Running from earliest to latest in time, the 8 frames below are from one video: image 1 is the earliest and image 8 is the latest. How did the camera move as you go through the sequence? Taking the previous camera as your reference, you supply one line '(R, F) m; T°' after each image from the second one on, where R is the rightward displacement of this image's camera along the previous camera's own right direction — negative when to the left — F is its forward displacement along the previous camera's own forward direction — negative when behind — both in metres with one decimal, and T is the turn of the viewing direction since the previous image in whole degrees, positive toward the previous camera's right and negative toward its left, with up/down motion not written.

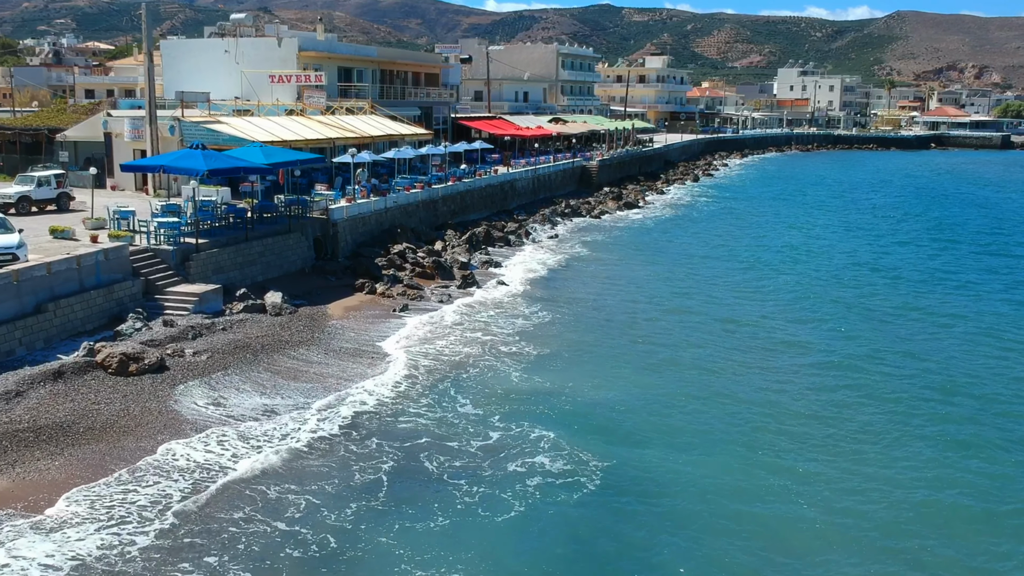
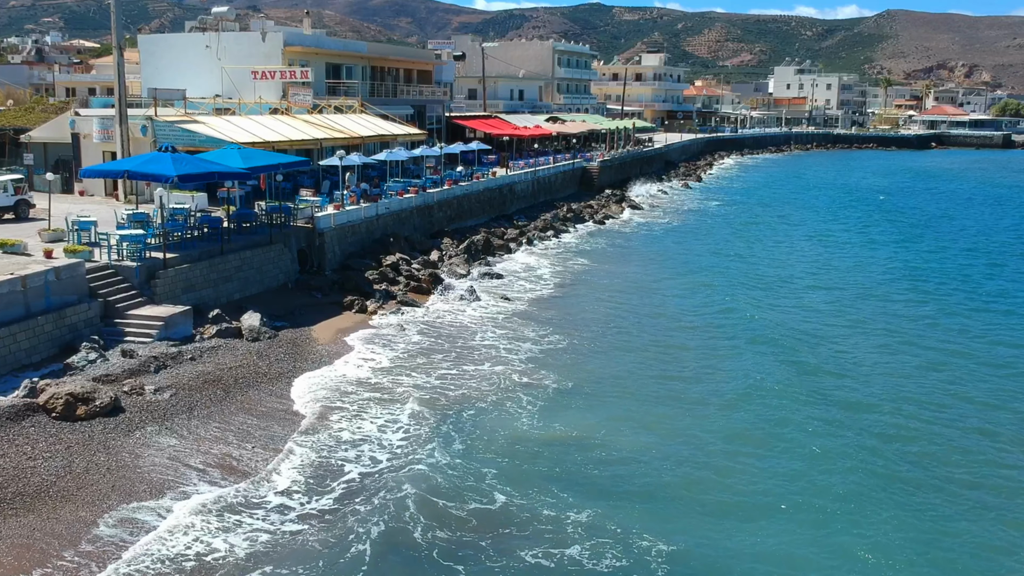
(-0.4, +2.7) m; +1°
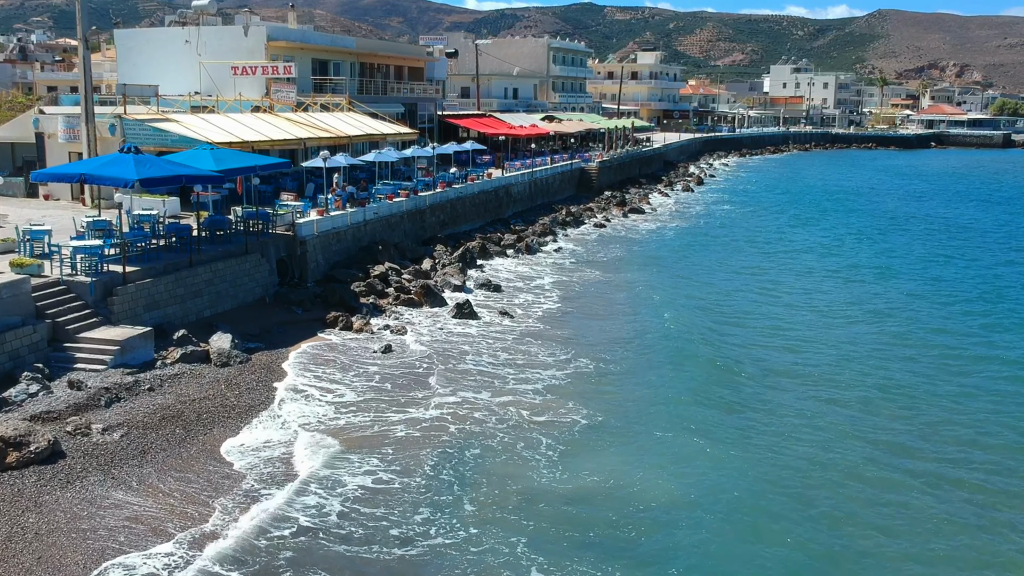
(-0.2, +2.3) m; 0°
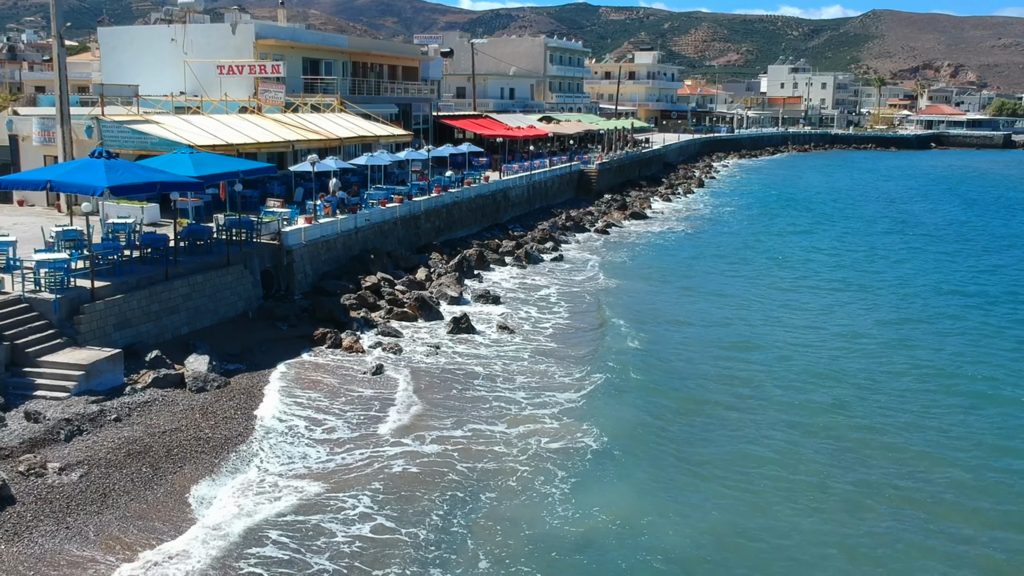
(-0.1, +1.5) m; 0°
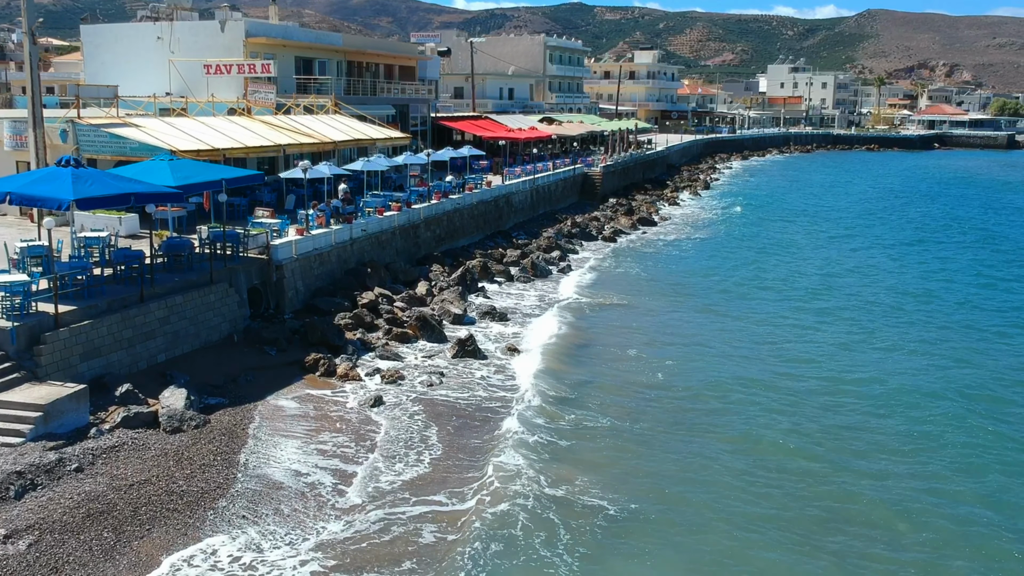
(-0.3, +1.9) m; 0°
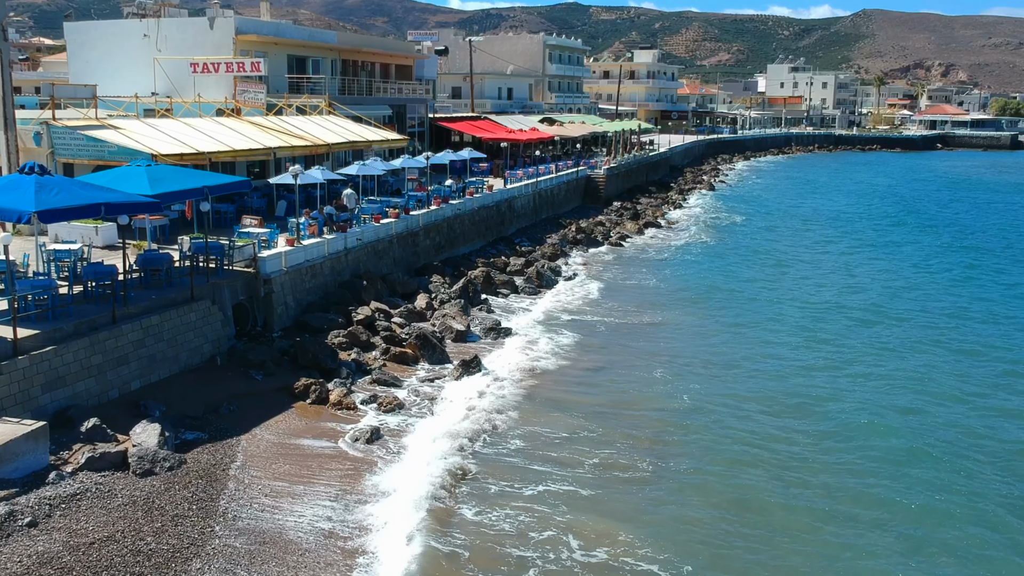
(-0.2, +1.7) m; 0°
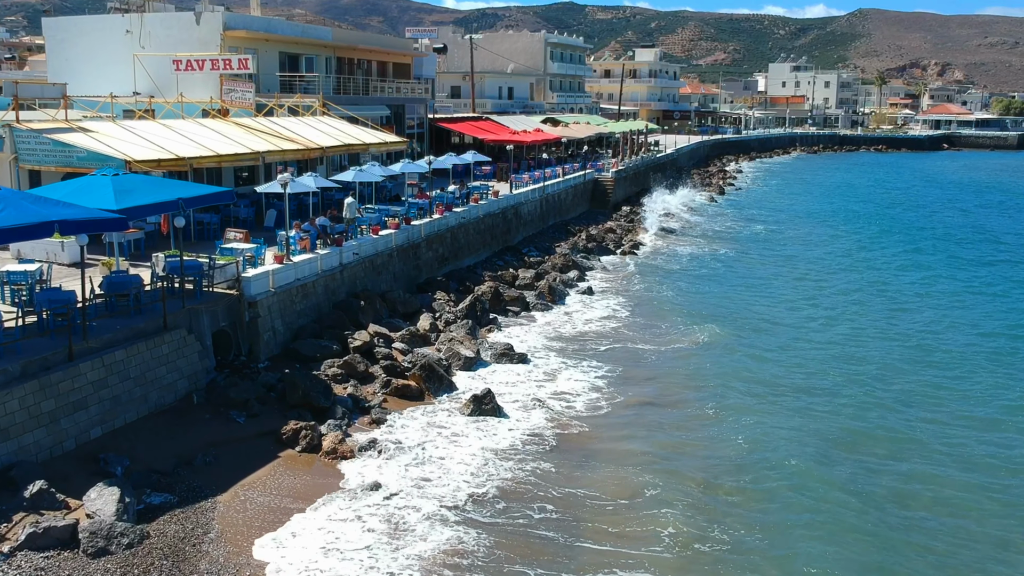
(-0.4, +2.3) m; 0°
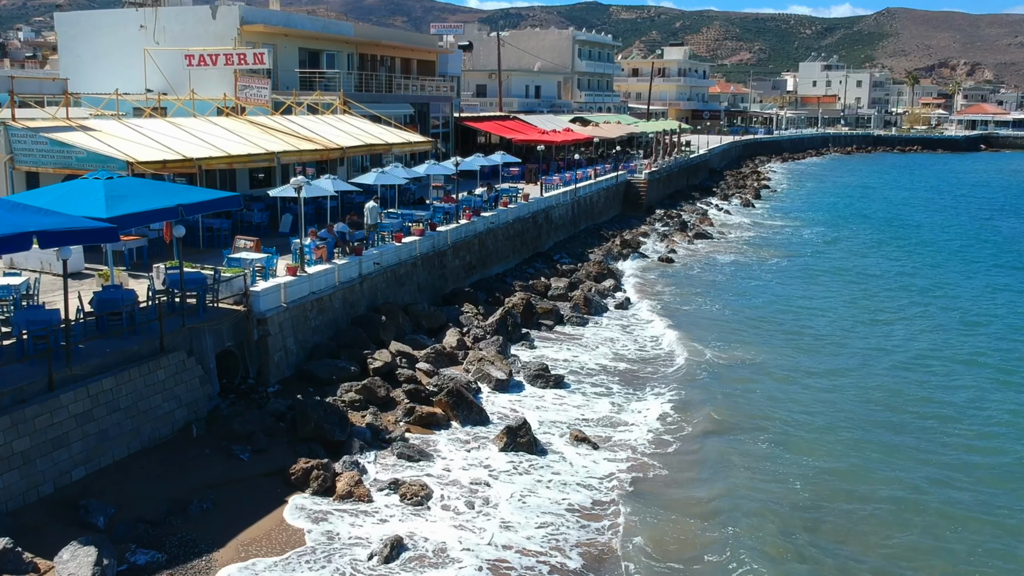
(-0.2, +1.8) m; -1°
